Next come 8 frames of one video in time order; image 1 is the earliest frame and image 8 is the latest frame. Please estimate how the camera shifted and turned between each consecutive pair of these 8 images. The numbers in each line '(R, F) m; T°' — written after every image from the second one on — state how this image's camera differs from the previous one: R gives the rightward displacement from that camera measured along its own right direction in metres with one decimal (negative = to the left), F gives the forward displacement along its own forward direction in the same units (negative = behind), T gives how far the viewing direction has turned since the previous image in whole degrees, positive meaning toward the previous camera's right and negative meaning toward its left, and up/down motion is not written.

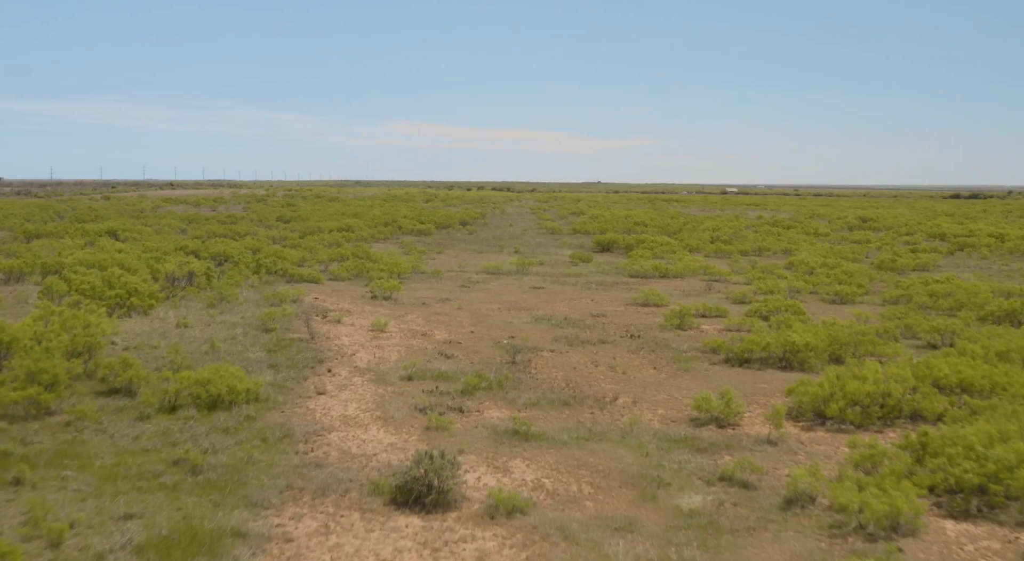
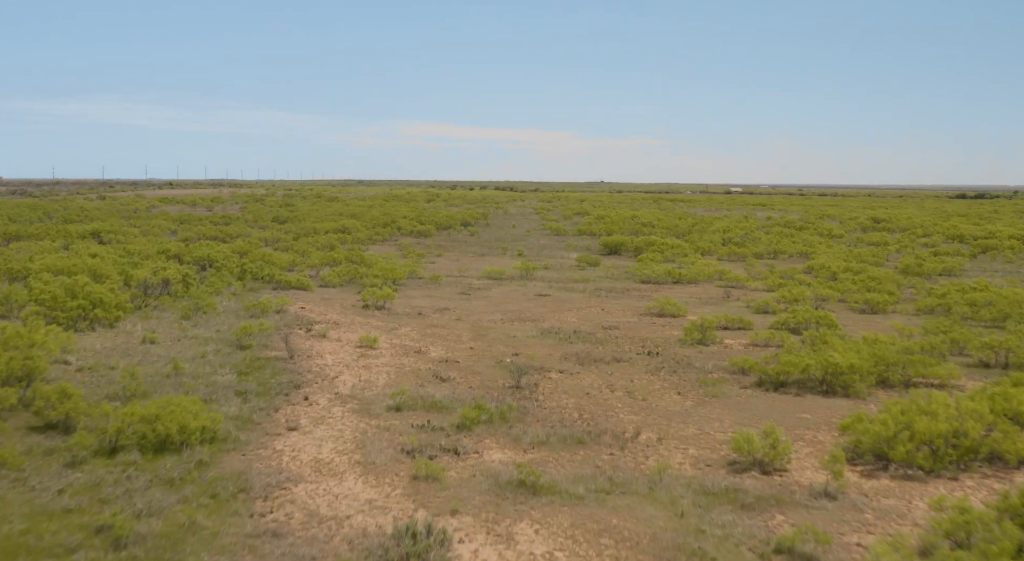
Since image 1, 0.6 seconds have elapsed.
(0.0, +1.8) m; 0°
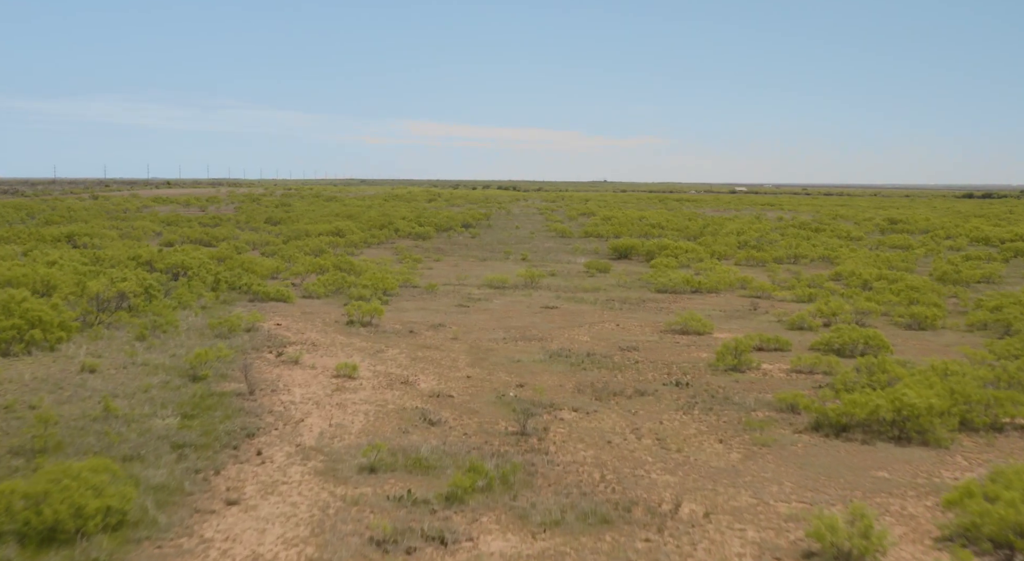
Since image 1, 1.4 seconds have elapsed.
(0.0, +2.3) m; 0°
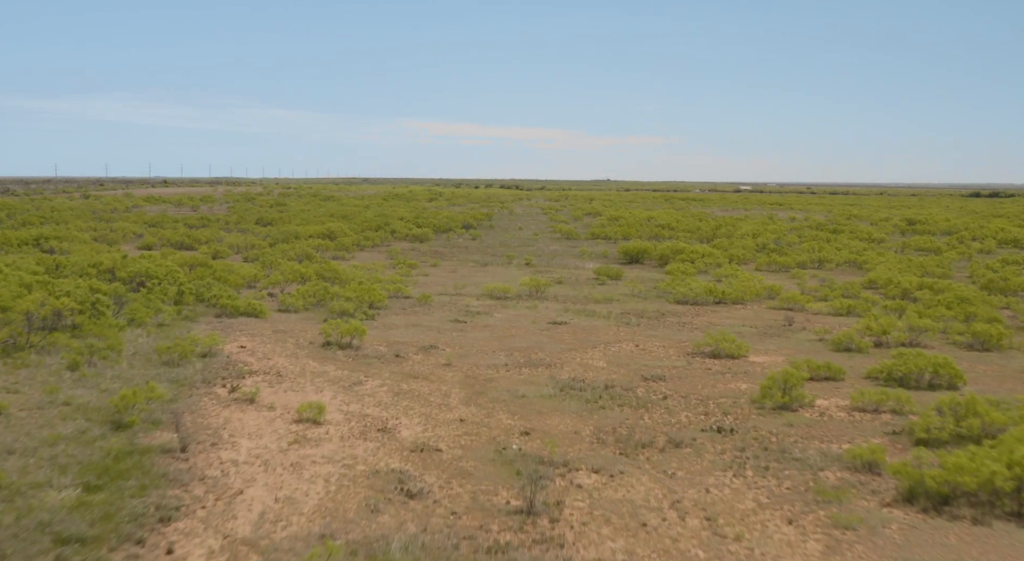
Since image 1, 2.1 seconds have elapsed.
(0.0, +2.5) m; 0°
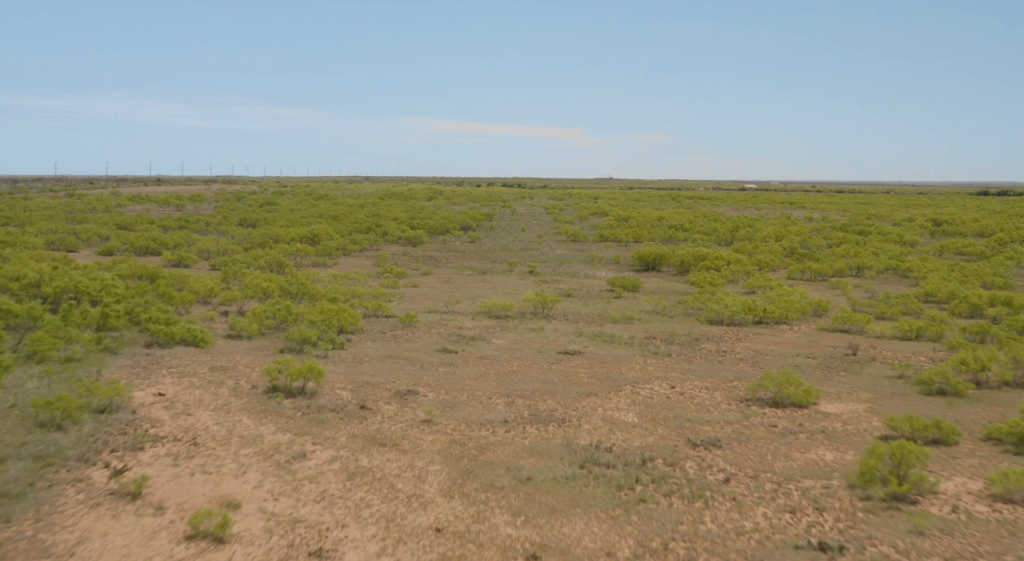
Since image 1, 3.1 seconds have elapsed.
(0.0, +3.5) m; 0°
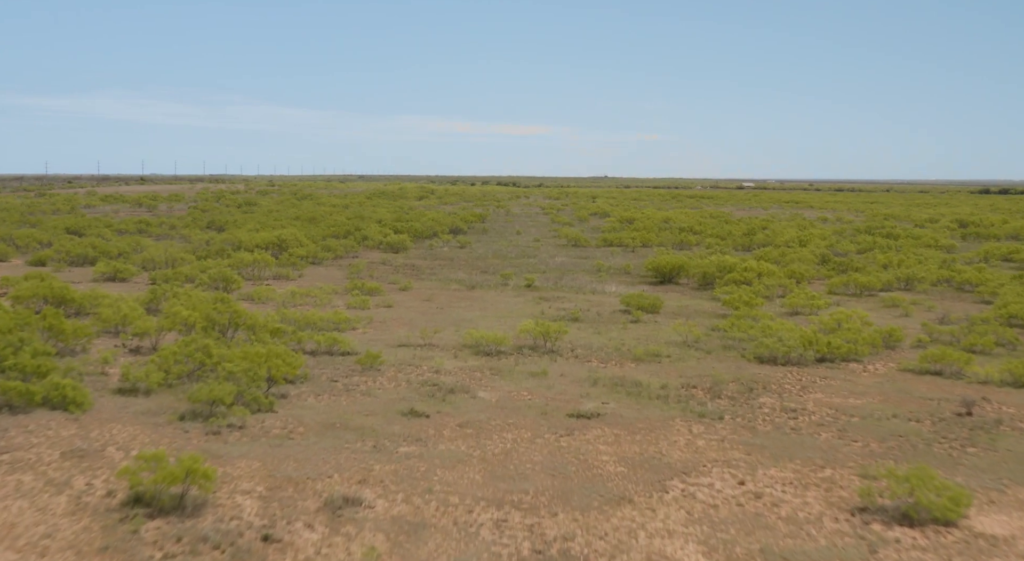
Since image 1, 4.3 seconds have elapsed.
(0.0, +4.1) m; 0°
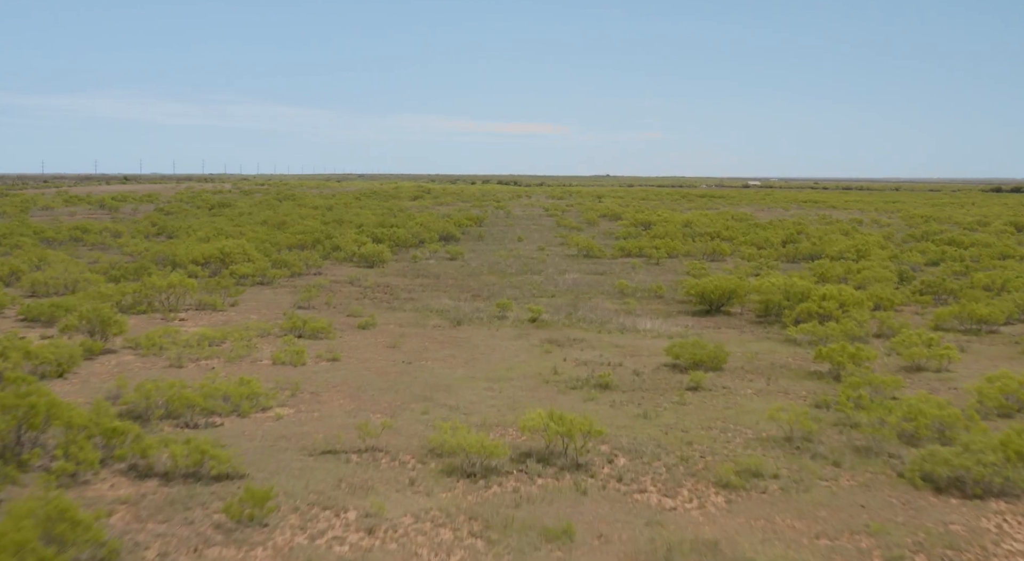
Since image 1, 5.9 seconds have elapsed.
(0.0, +6.0) m; 0°
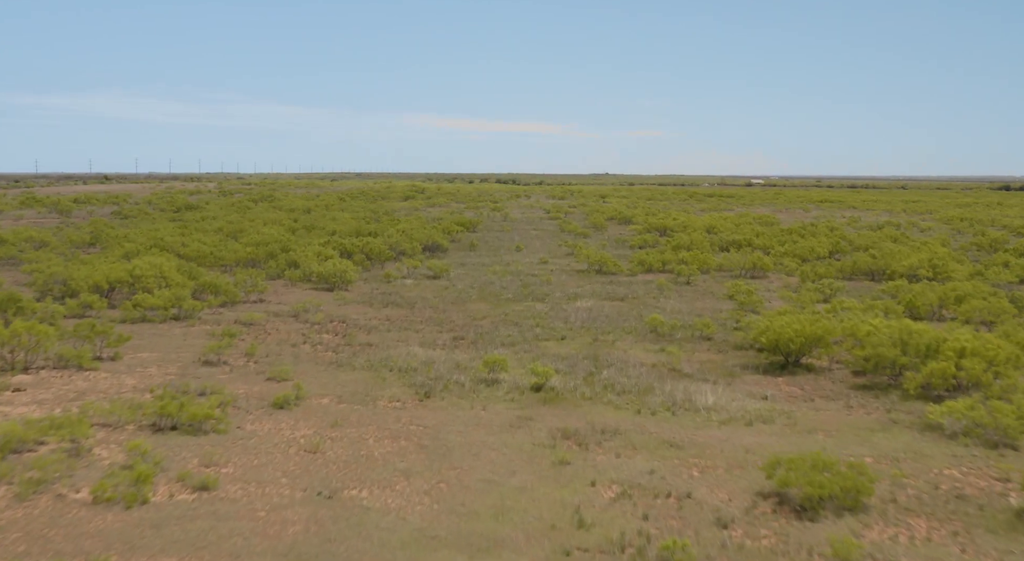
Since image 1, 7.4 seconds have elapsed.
(+0.1, +5.6) m; 0°
